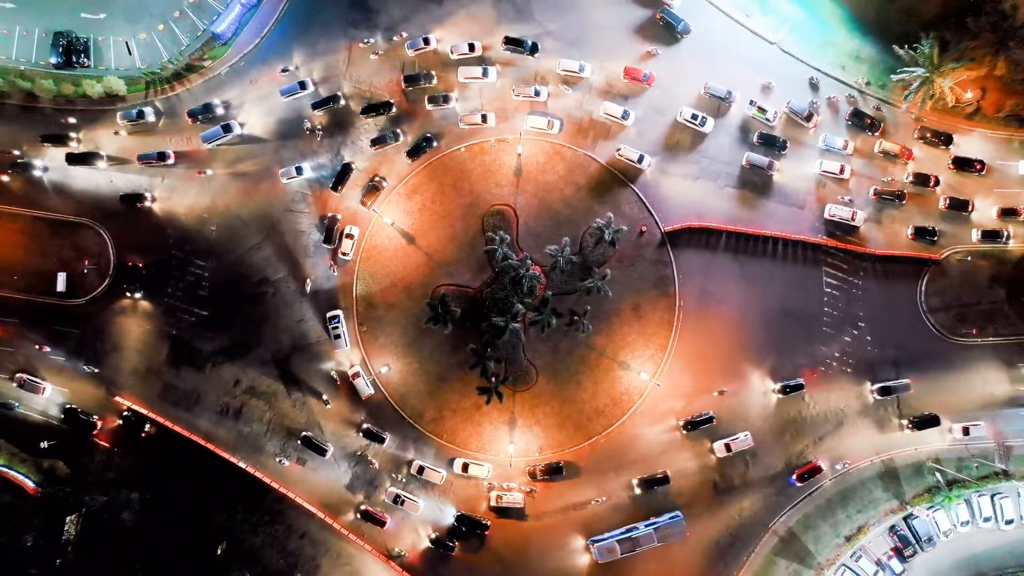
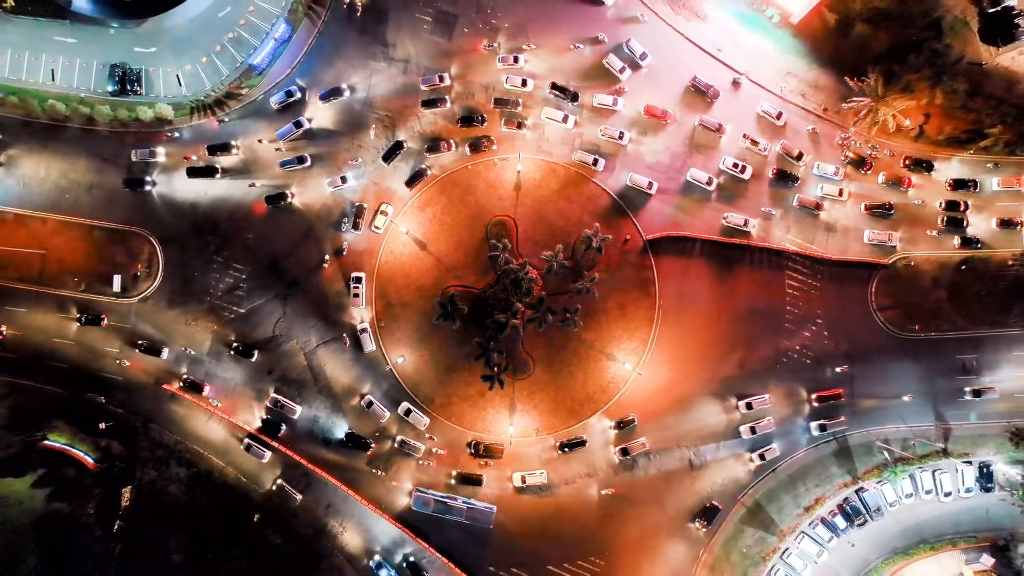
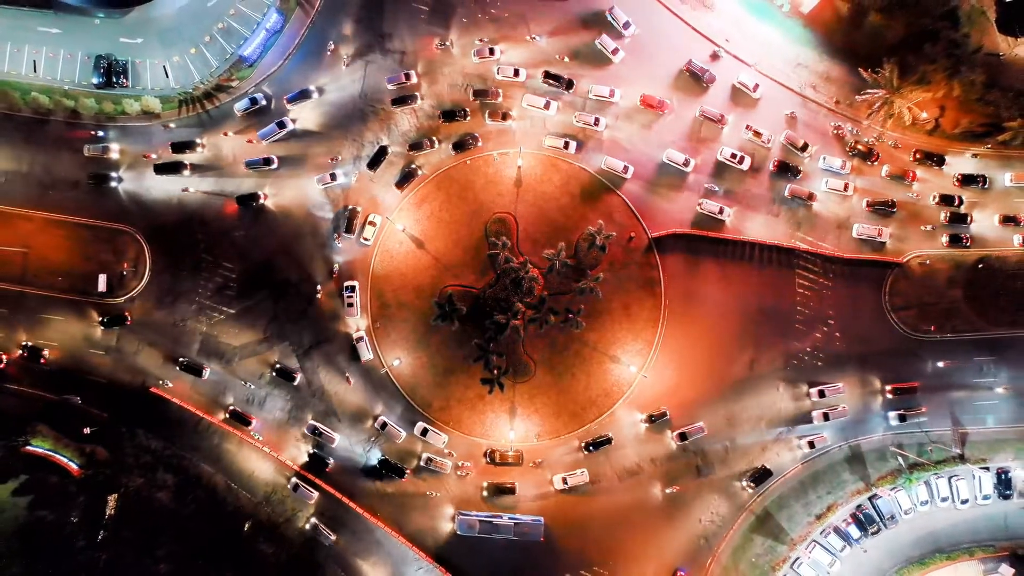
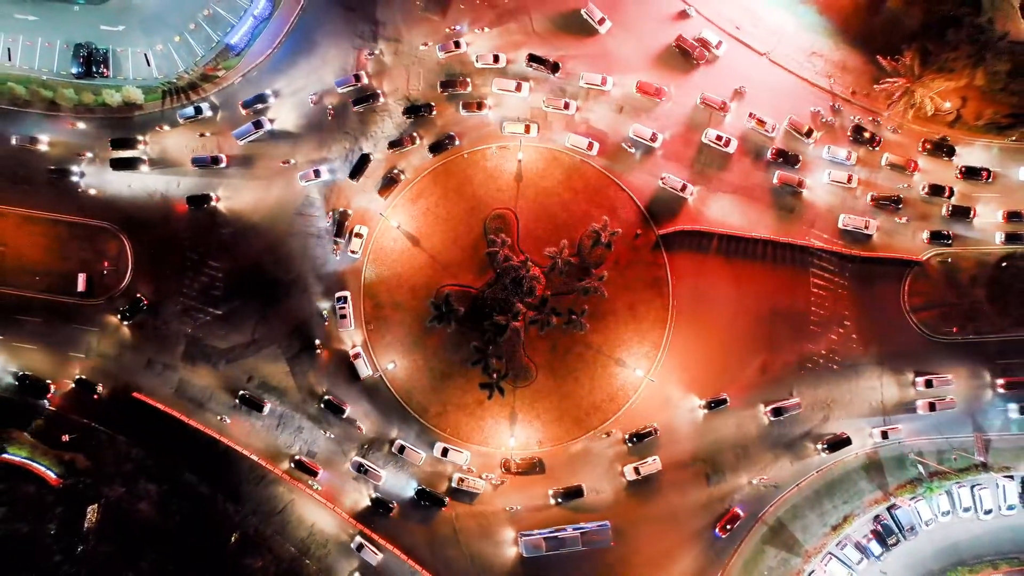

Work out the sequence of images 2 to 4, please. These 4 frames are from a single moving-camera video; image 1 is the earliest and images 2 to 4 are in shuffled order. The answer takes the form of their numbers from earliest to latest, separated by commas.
4, 3, 2
